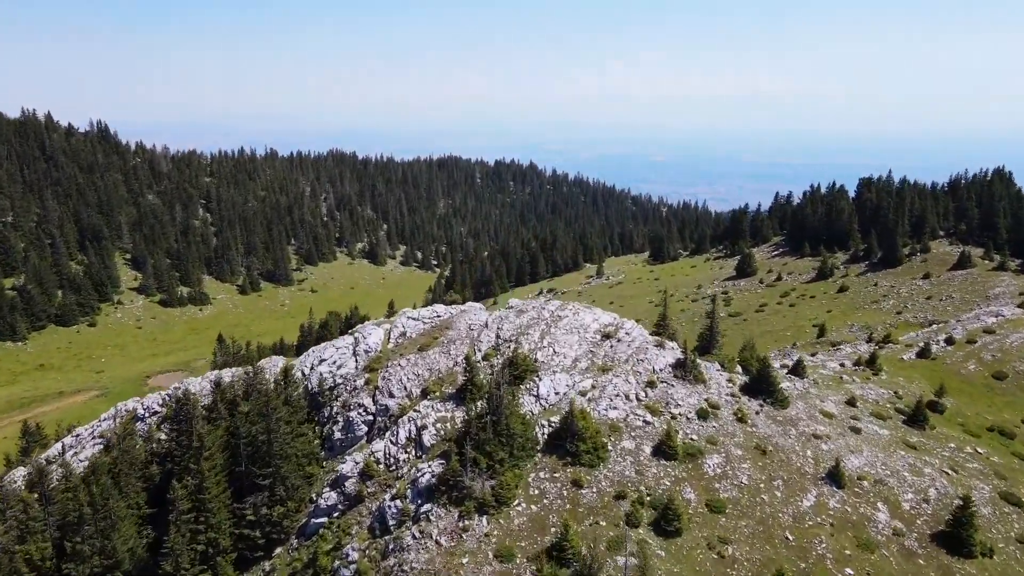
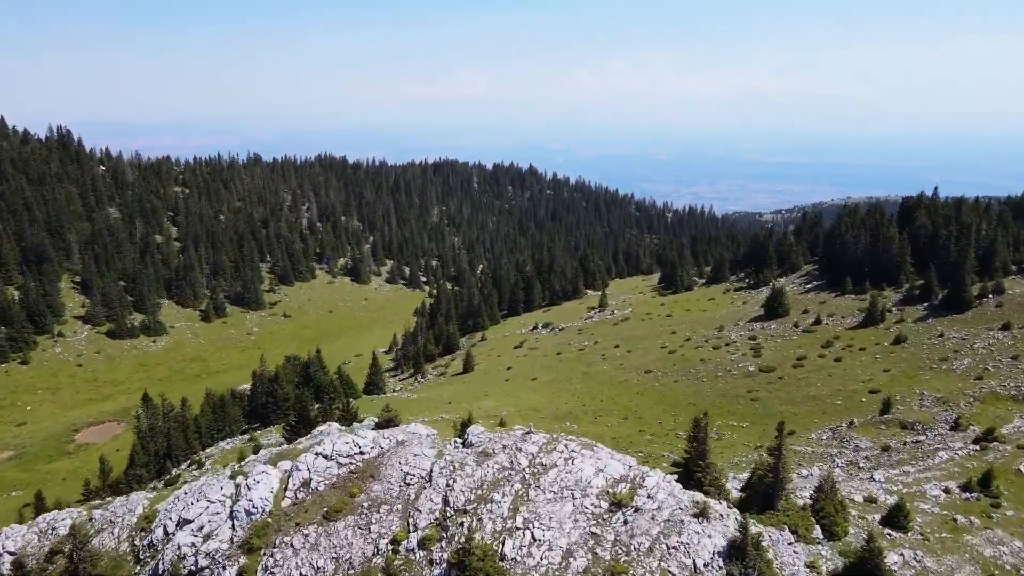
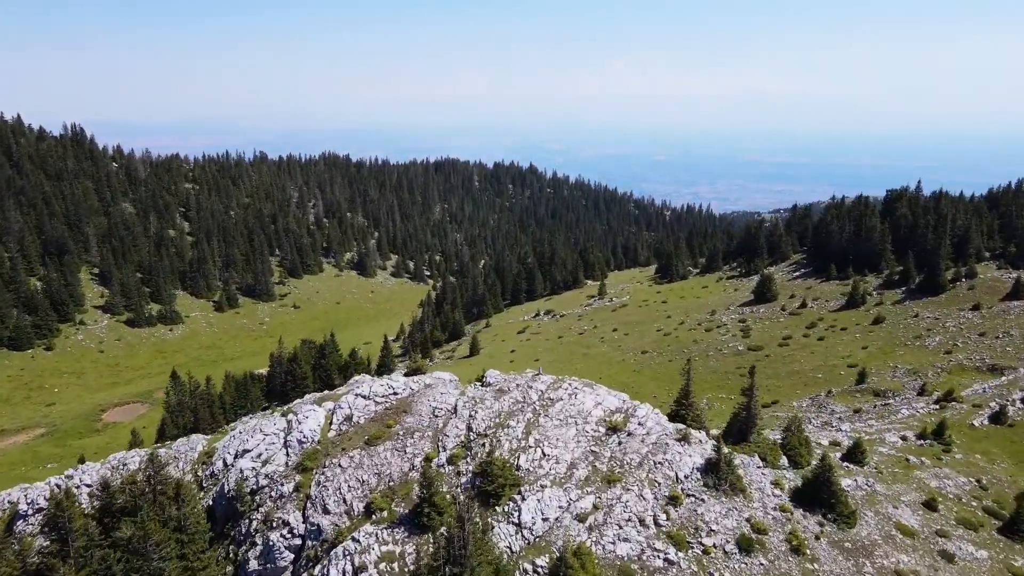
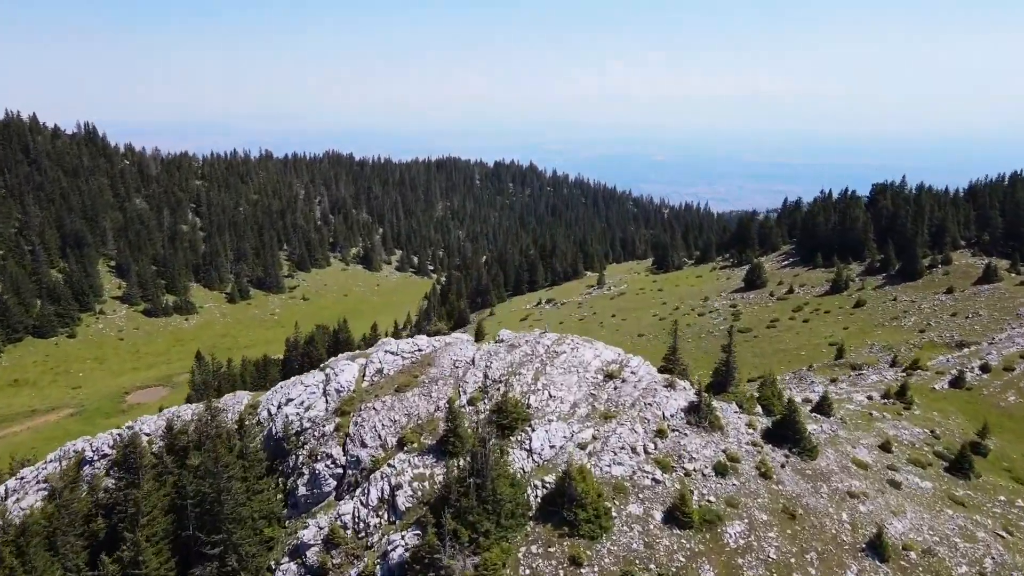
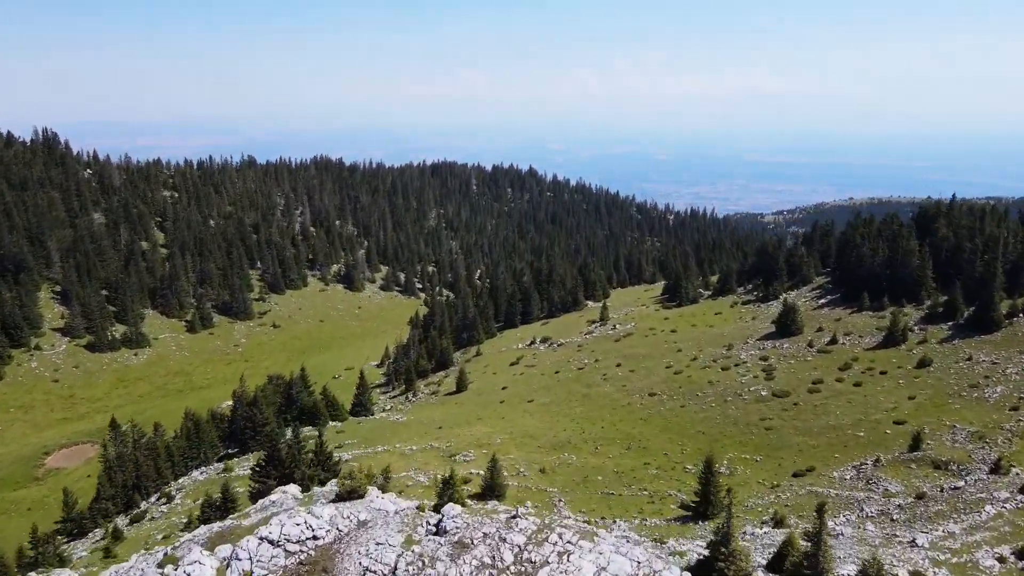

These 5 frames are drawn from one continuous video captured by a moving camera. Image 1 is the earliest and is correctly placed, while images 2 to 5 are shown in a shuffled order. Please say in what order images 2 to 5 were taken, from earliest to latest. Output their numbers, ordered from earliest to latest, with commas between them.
4, 3, 2, 5
